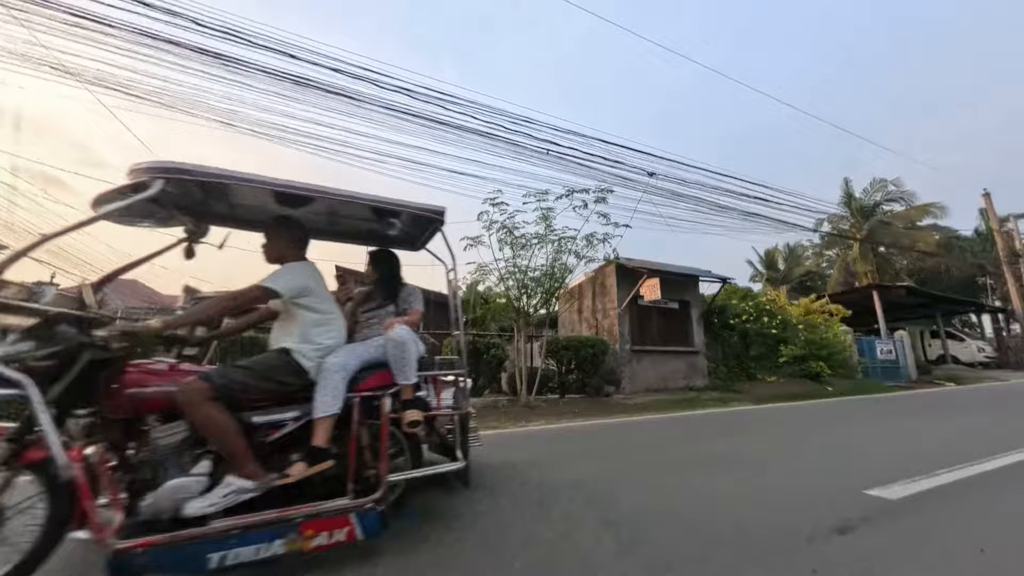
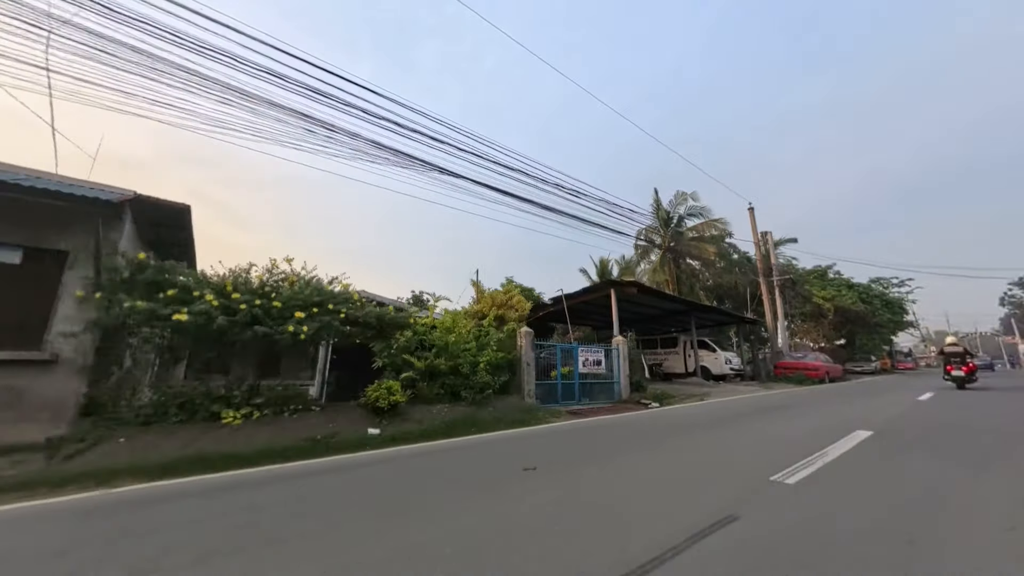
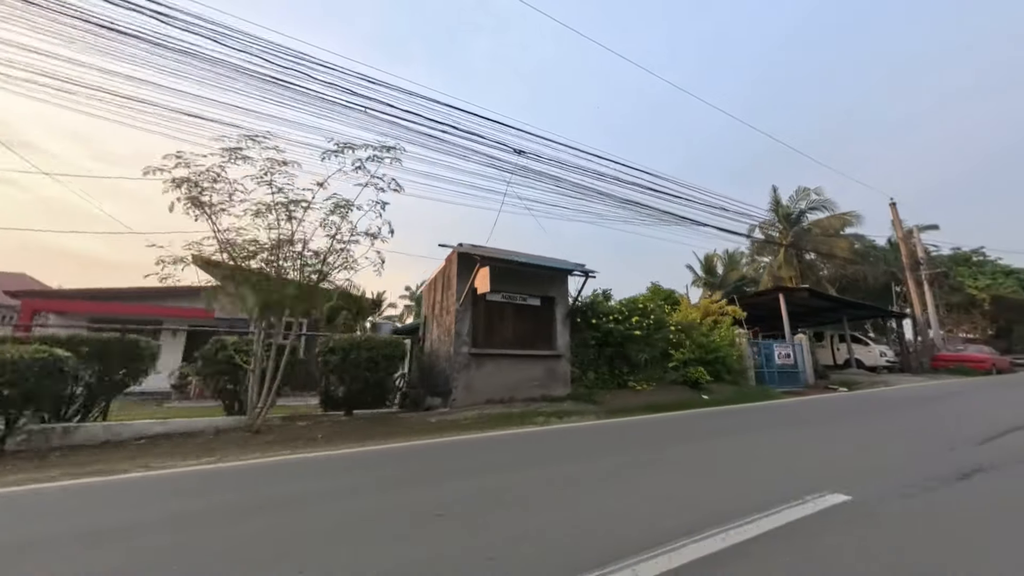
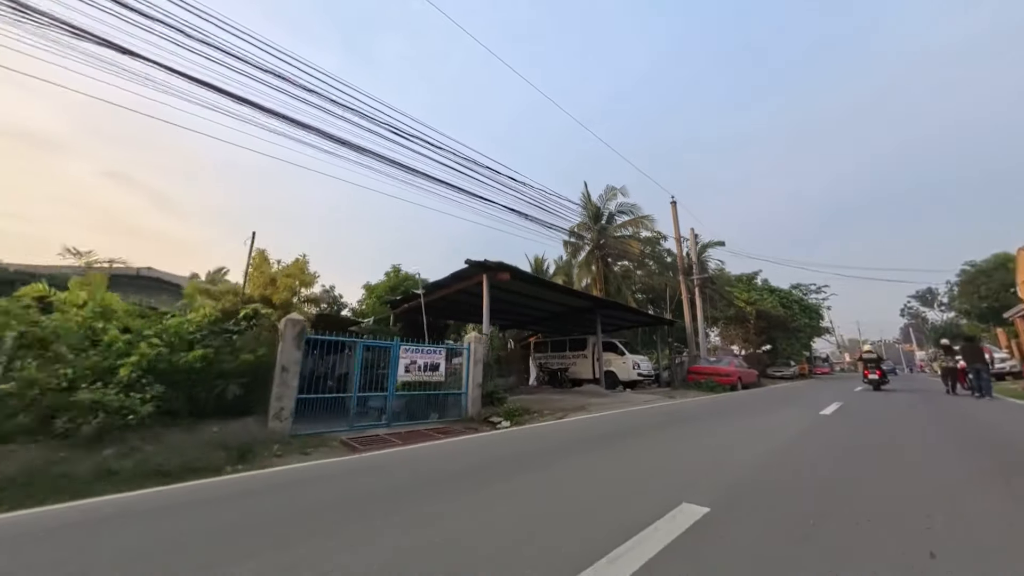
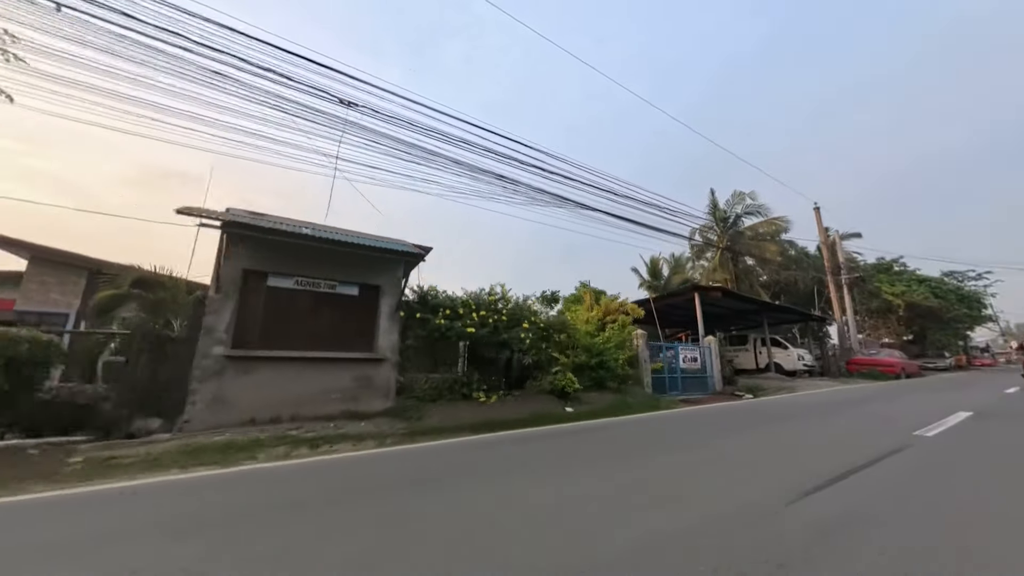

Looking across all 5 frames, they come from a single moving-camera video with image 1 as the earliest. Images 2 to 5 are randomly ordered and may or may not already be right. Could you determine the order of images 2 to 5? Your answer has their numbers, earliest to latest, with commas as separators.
3, 5, 2, 4
